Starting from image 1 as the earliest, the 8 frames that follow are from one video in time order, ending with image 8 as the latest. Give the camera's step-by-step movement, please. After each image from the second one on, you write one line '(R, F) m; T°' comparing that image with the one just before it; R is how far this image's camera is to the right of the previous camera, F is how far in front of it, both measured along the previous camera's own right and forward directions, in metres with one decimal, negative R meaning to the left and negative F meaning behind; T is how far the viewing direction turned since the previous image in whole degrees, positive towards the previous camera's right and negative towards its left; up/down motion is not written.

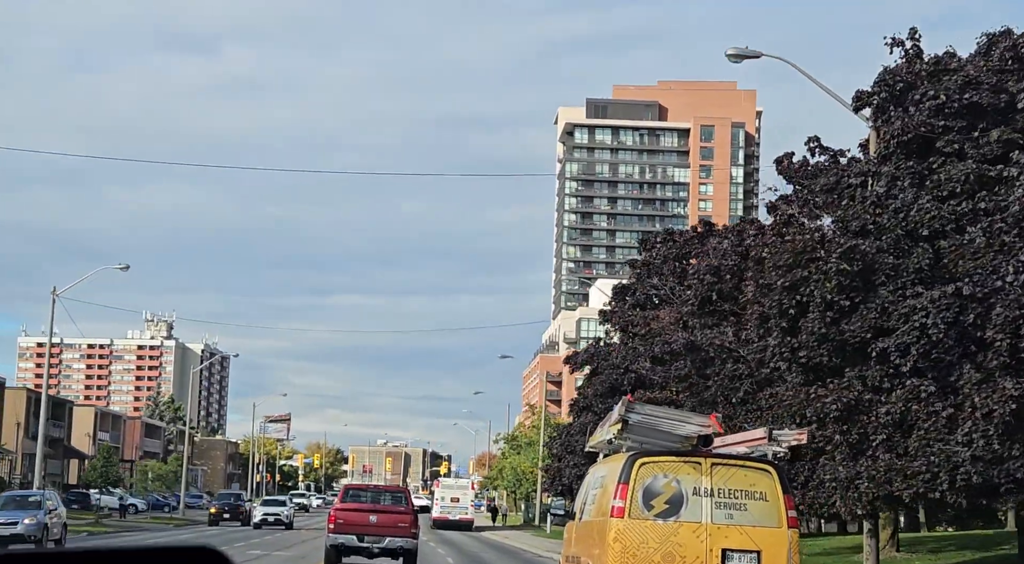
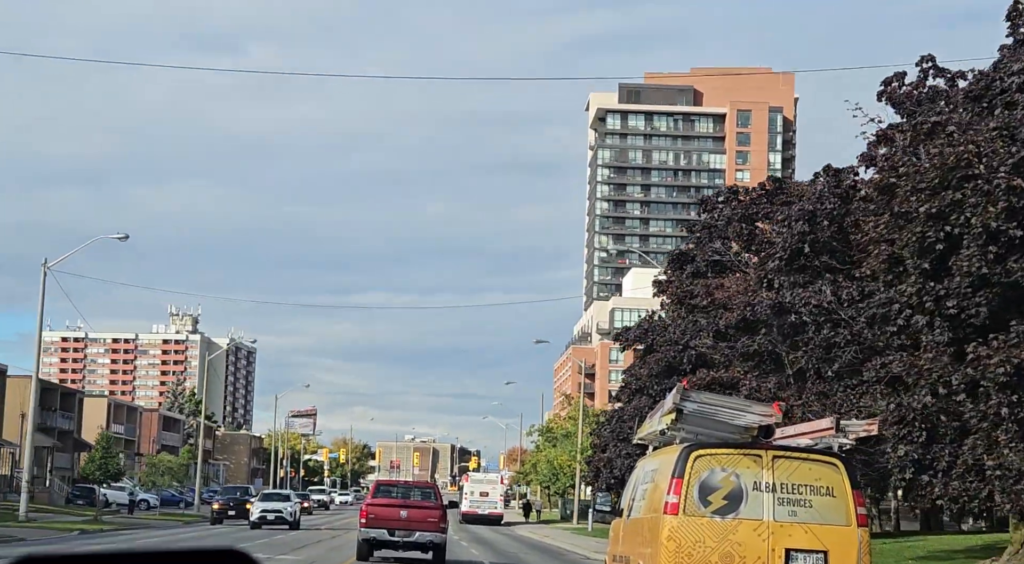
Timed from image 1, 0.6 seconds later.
(-0.4, +5.6) m; -1°
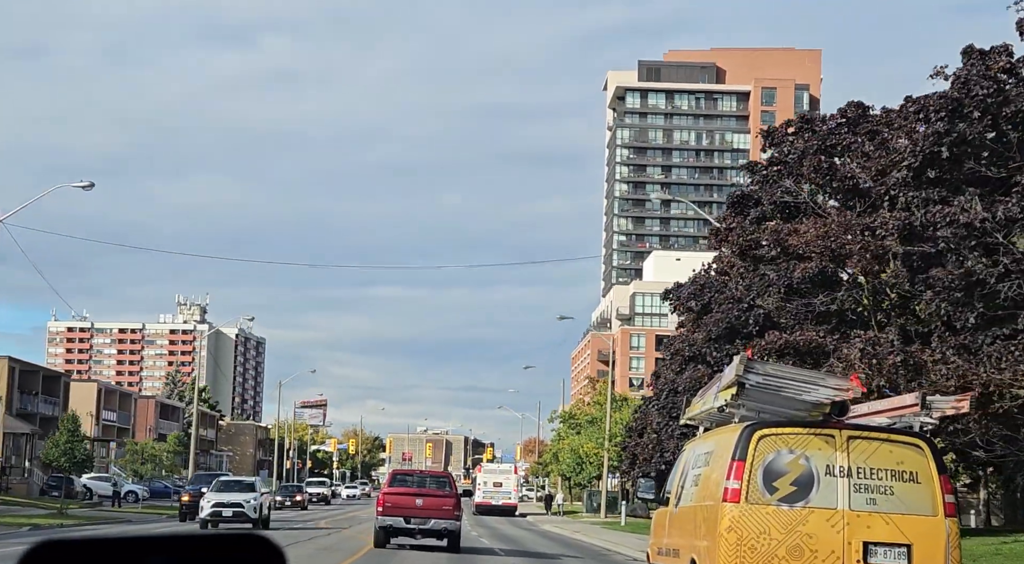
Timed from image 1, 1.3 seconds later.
(-0.4, +6.9) m; 0°
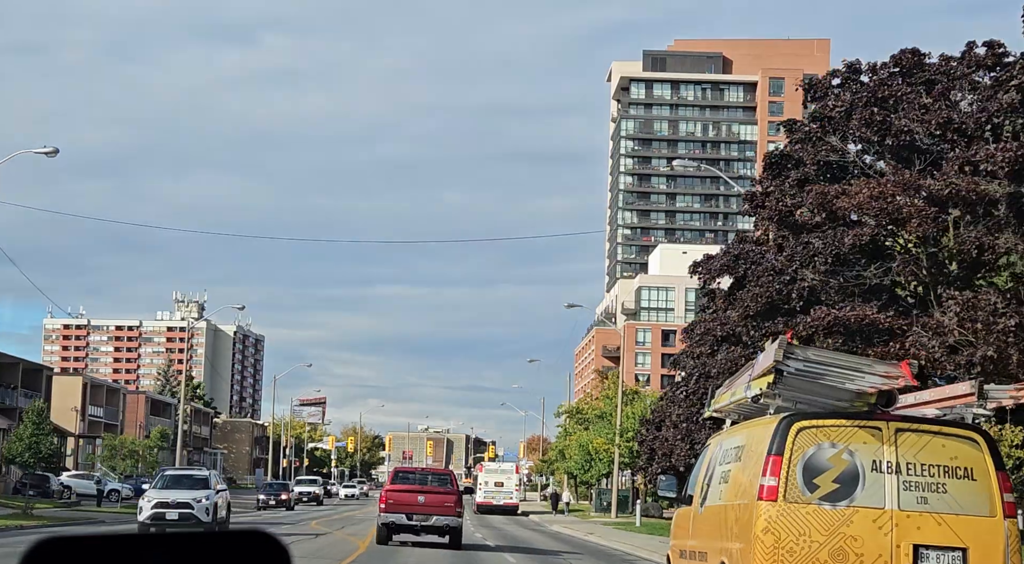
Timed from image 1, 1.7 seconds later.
(-0.2, +4.0) m; 0°
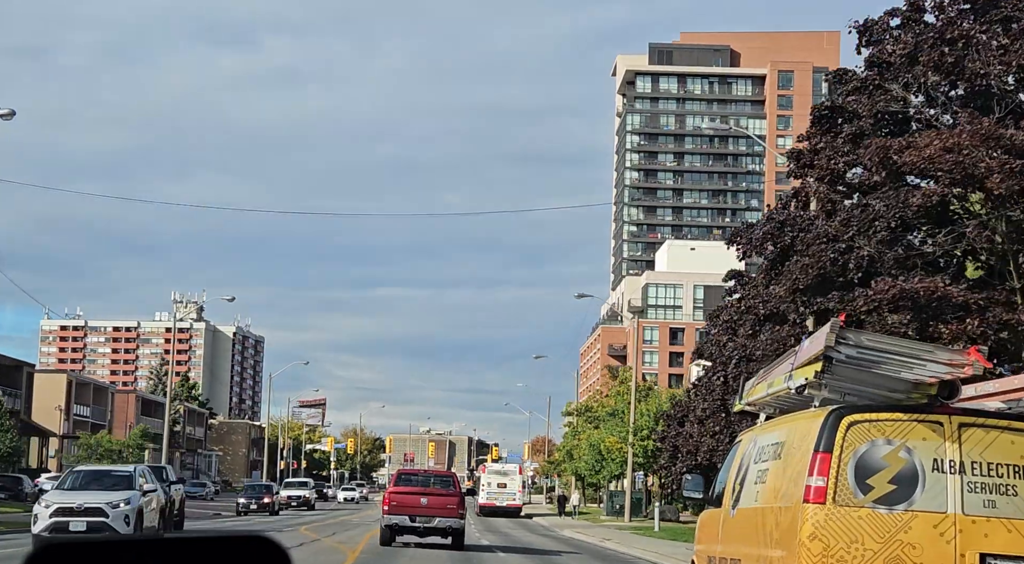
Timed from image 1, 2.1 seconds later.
(-0.2, +4.1) m; 0°
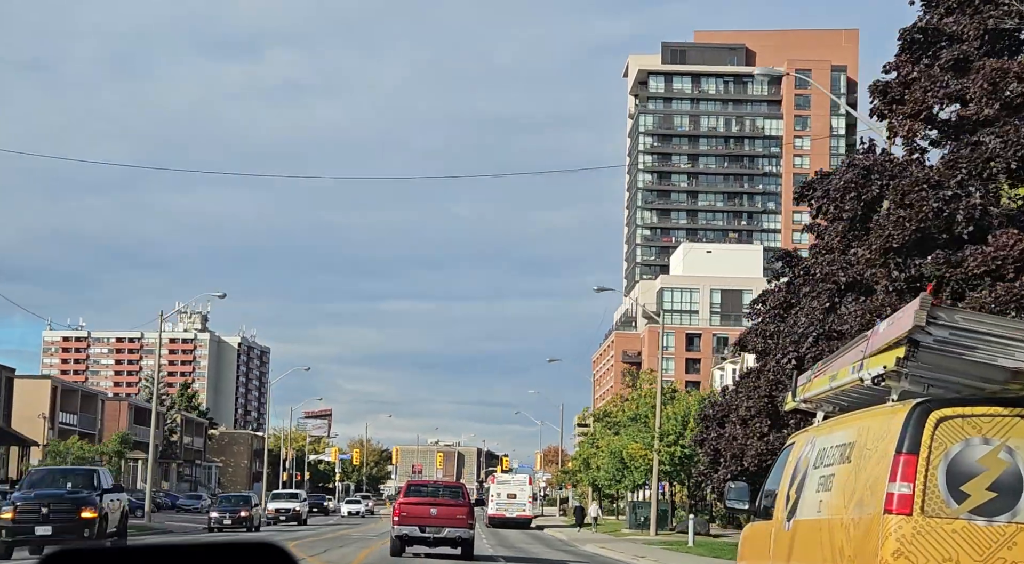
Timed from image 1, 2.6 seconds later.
(-0.2, +5.1) m; 0°
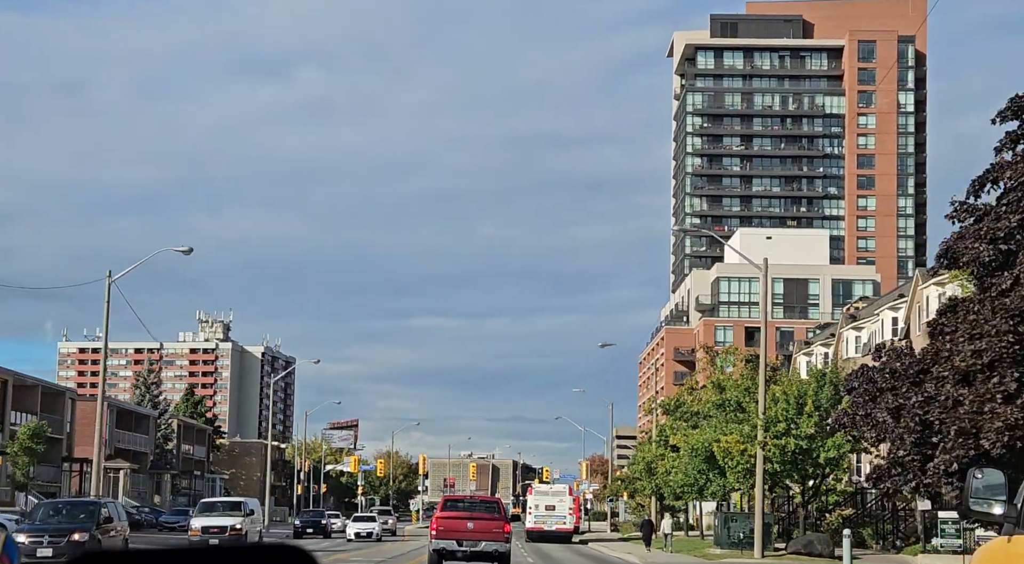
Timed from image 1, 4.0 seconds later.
(-0.6, +14.6) m; -1°
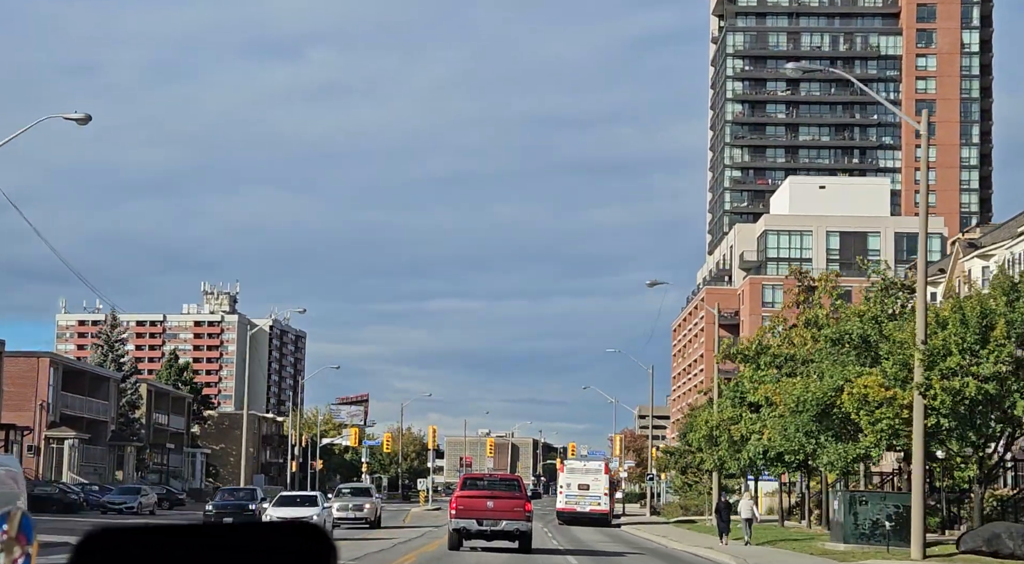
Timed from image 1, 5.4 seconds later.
(-0.3, +14.6) m; -1°
